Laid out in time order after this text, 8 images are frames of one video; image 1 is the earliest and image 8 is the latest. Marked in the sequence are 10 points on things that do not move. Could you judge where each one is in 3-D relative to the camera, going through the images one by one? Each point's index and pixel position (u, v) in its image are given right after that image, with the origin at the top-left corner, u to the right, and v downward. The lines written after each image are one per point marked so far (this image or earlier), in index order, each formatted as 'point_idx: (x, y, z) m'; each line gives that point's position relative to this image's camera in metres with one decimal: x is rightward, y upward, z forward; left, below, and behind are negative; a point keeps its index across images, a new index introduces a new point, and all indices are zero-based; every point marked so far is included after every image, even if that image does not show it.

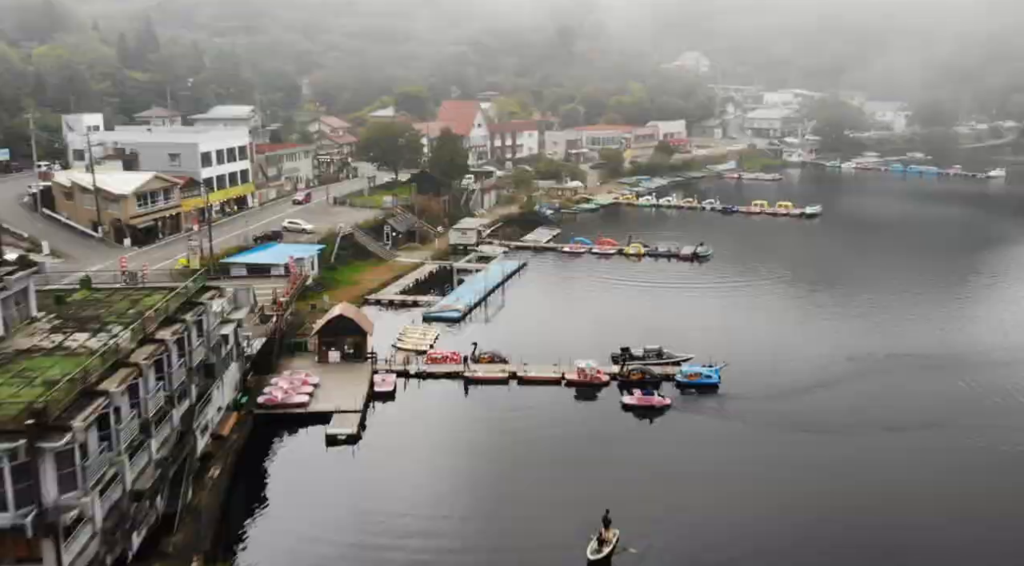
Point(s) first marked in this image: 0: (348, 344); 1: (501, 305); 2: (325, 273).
0: (-2.5, -0.9, +13.4) m
1: (-0.2, -0.4, +18.1) m
2: (-3.9, +0.2, +18.4) m
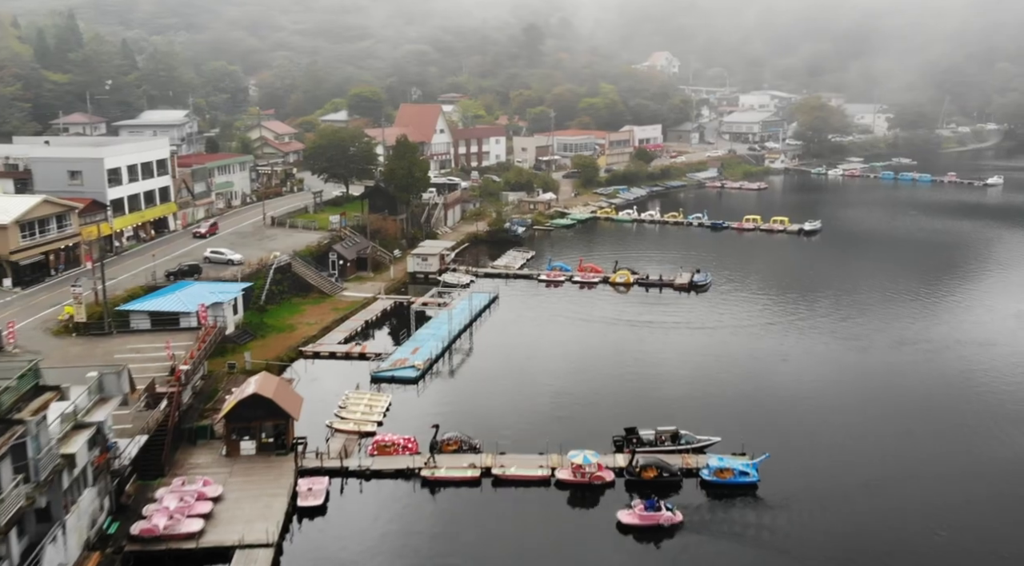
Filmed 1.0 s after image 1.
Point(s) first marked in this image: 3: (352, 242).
0: (-2.8, -1.7, +10.2) m
1: (-0.7, -1.2, +14.9) m
2: (-4.5, -0.6, +15.1) m
3: (-3.6, +0.9, +19.5) m
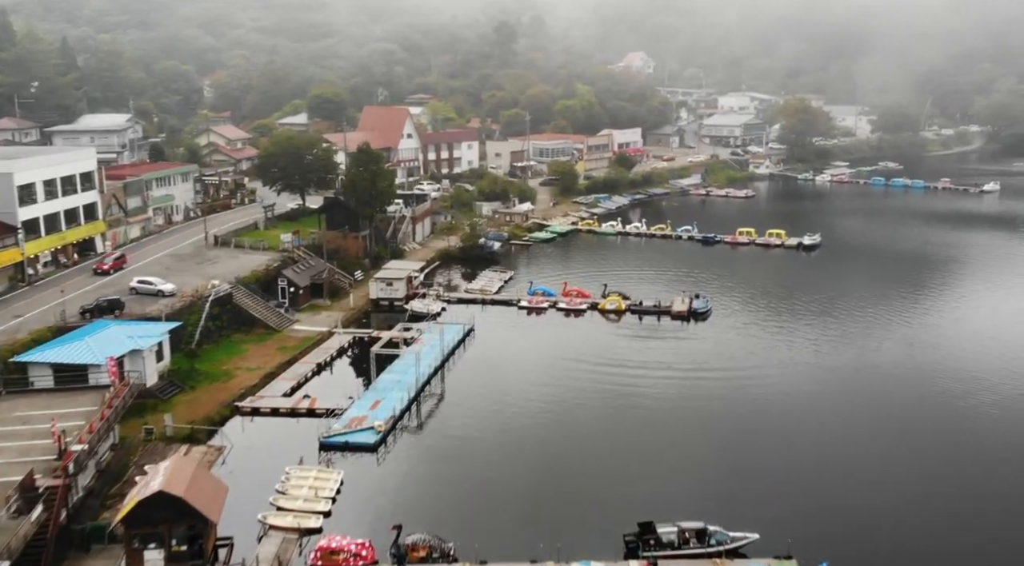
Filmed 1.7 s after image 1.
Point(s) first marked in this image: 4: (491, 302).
0: (-3.0, -2.3, +7.9) m
1: (-1.1, -1.7, +12.7) m
2: (-4.8, -1.2, +12.7) m
3: (-4.0, +0.3, +17.1) m
4: (-0.4, -0.4, +17.8) m
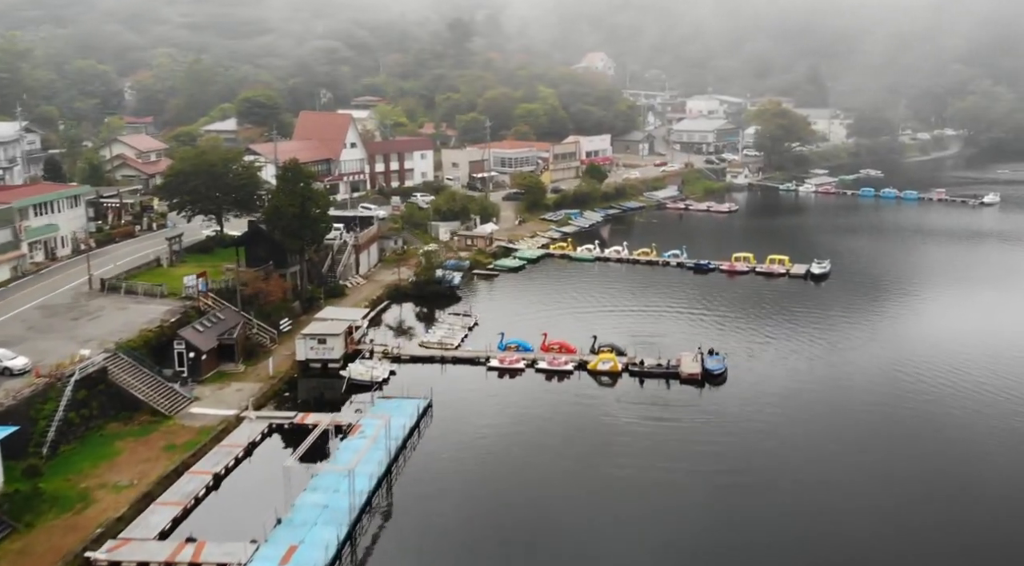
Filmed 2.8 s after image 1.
0: (-3.0, -3.2, +4.2) m
1: (-1.3, -2.6, +9.1) m
2: (-5.1, -2.1, +9.0) m
3: (-4.6, -0.6, +13.4) m
4: (-1.0, -1.3, +14.3) m
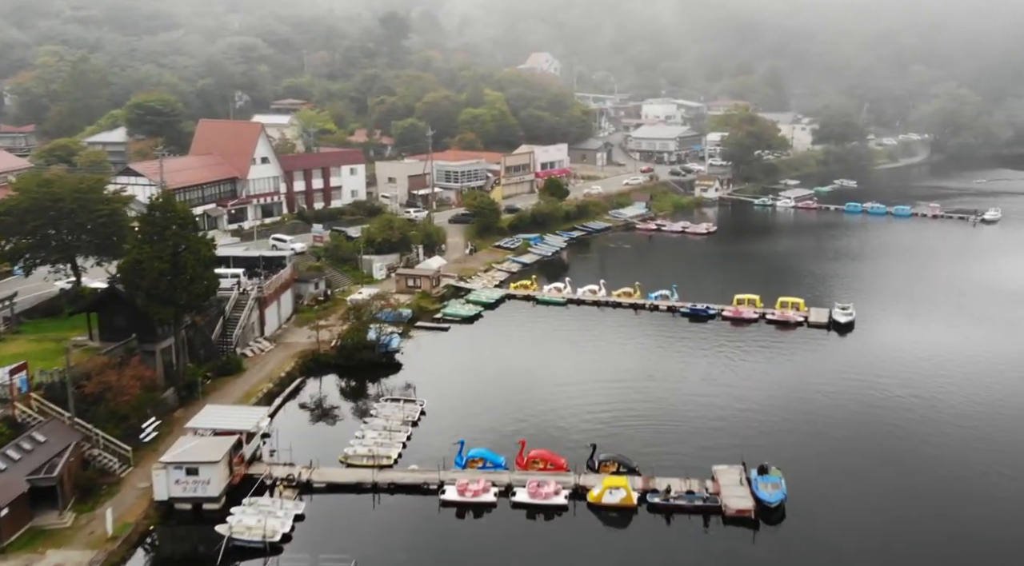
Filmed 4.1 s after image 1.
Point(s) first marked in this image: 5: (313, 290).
0: (-2.7, -4.2, -0.2) m
1: (-1.4, -3.6, +4.9) m
2: (-5.1, -3.2, +4.4) m
3: (-4.9, -1.6, +8.9) m
4: (-1.4, -2.3, +10.0) m
5: (-3.8, -0.1, +16.6) m
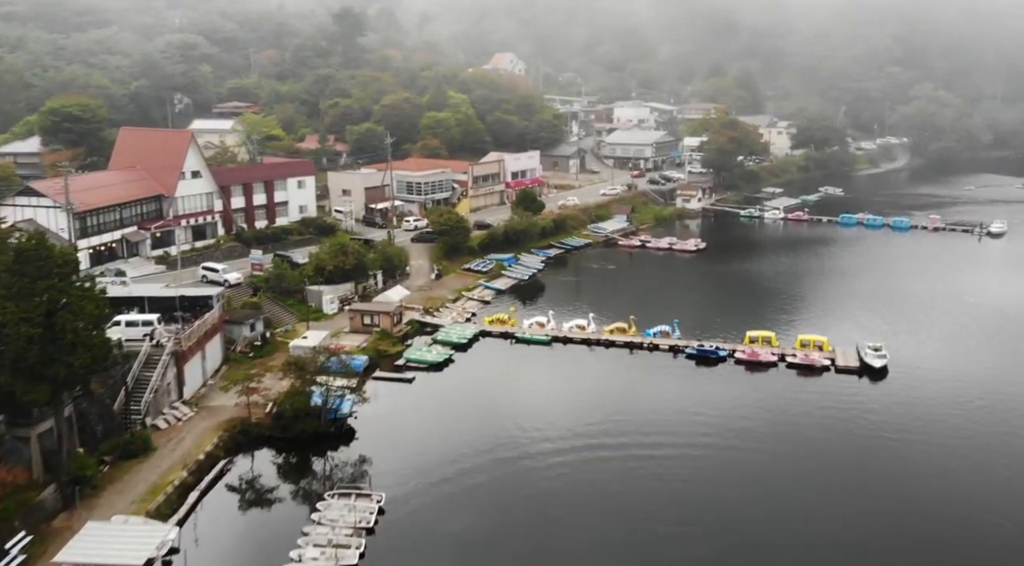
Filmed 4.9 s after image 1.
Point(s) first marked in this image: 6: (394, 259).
0: (-2.3, -4.8, -2.8) m
1: (-1.2, -4.2, +2.2) m
2: (-4.9, -3.8, +1.7) m
3: (-4.9, -2.3, +6.1) m
4: (-1.5, -2.9, +7.4) m
5: (-4.1, -0.8, +13.9) m
6: (-2.5, +0.4, +18.3) m
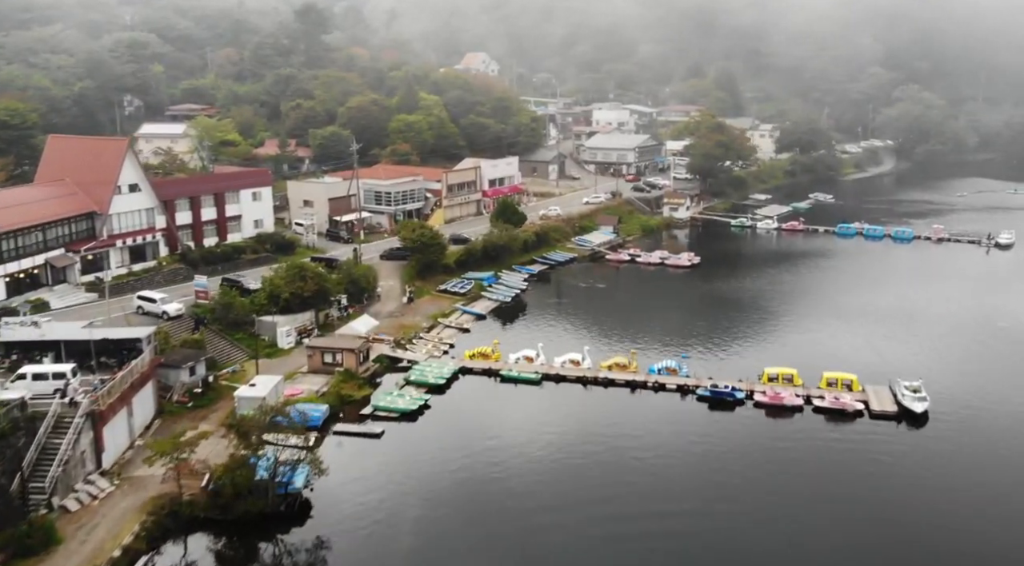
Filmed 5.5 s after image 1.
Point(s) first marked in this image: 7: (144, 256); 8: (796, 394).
0: (-1.9, -5.3, -4.8) m
1: (-1.0, -4.7, +0.3) m
2: (-4.7, -4.3, -0.4) m
3: (-4.9, -2.8, +4.0) m
4: (-1.4, -3.4, +5.4) m
5: (-4.3, -1.3, +11.8) m
6: (-2.8, 0.0, +16.2) m
7: (-6.8, +0.5, +16.2) m
8: (+4.0, -1.6, +12.6) m
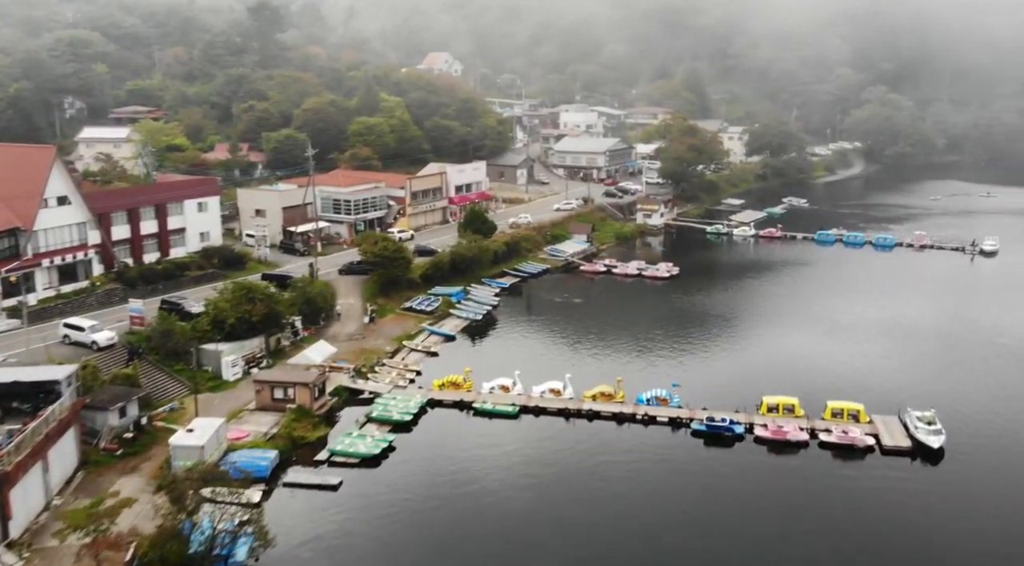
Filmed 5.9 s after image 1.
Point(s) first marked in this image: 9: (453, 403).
0: (-1.5, -5.6, -6.2) m
1: (-0.8, -5.0, -1.0) m
2: (-4.4, -4.7, -1.9) m
3: (-4.8, -3.1, +2.5) m
4: (-1.5, -3.7, +4.1) m
5: (-4.6, -1.6, +10.4) m
6: (-3.3, -0.4, +14.8) m
7: (-7.2, +0.1, +14.7) m
8: (+3.7, -1.8, +11.4) m
9: (-0.9, -1.7, +12.8) m
